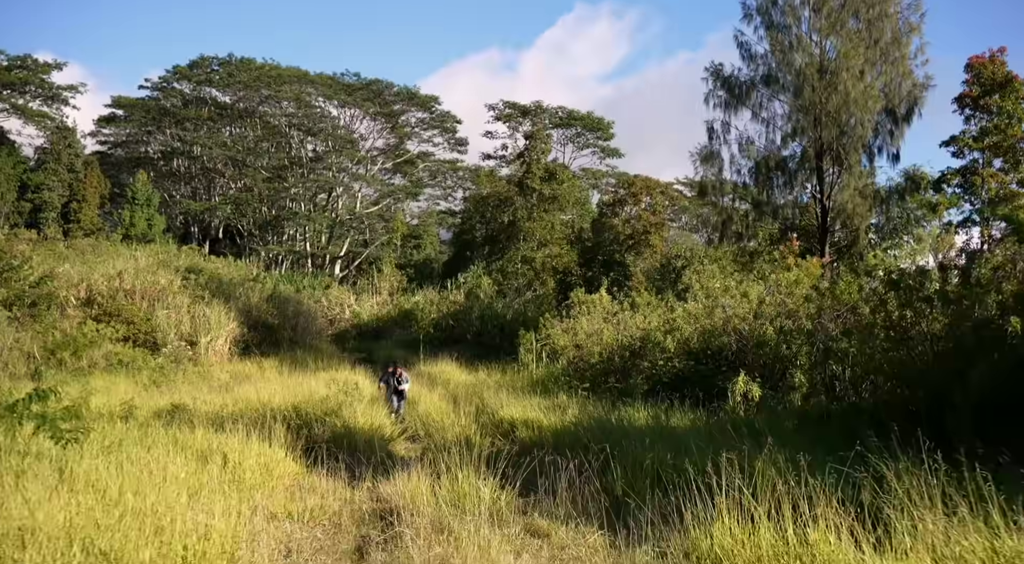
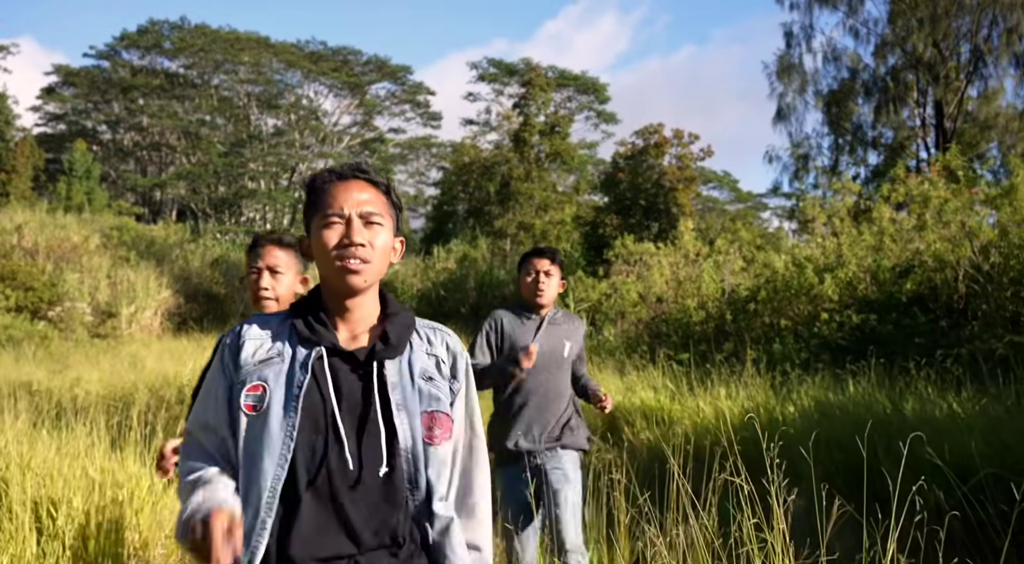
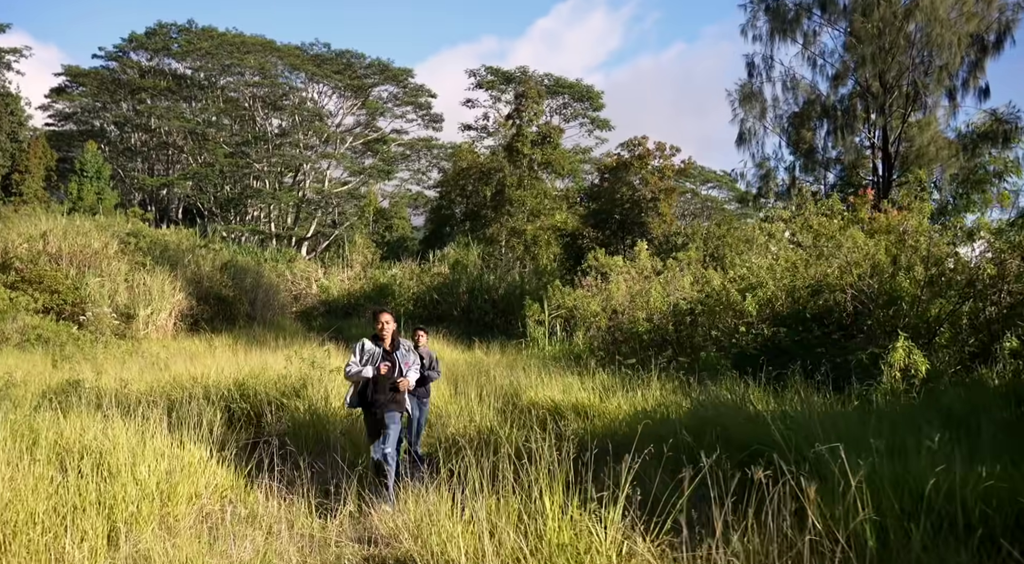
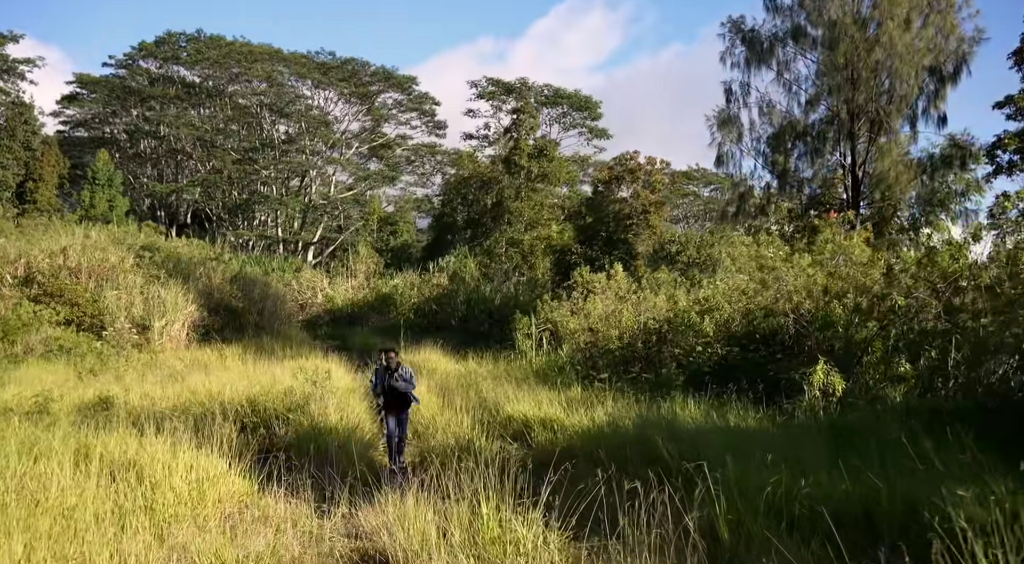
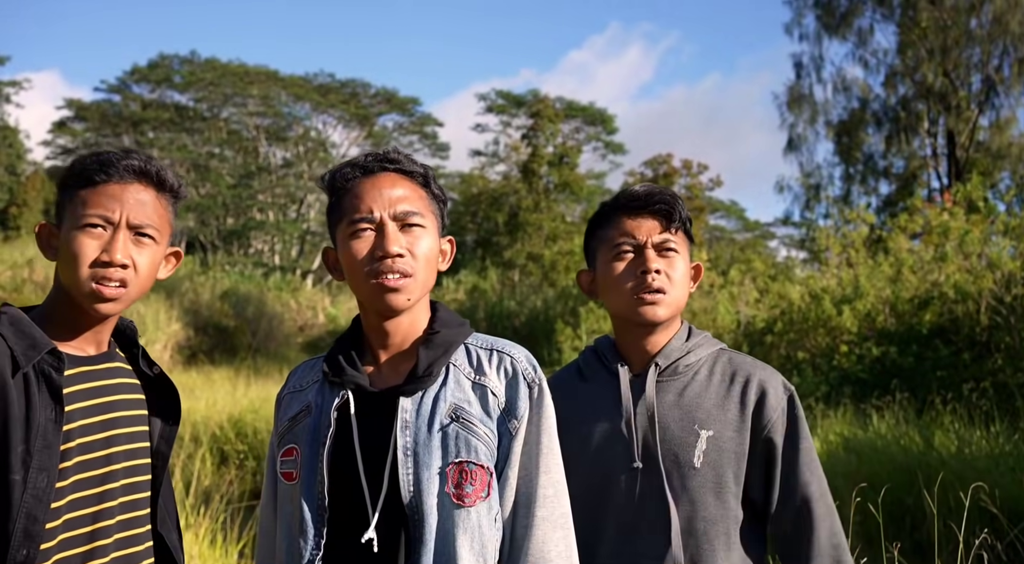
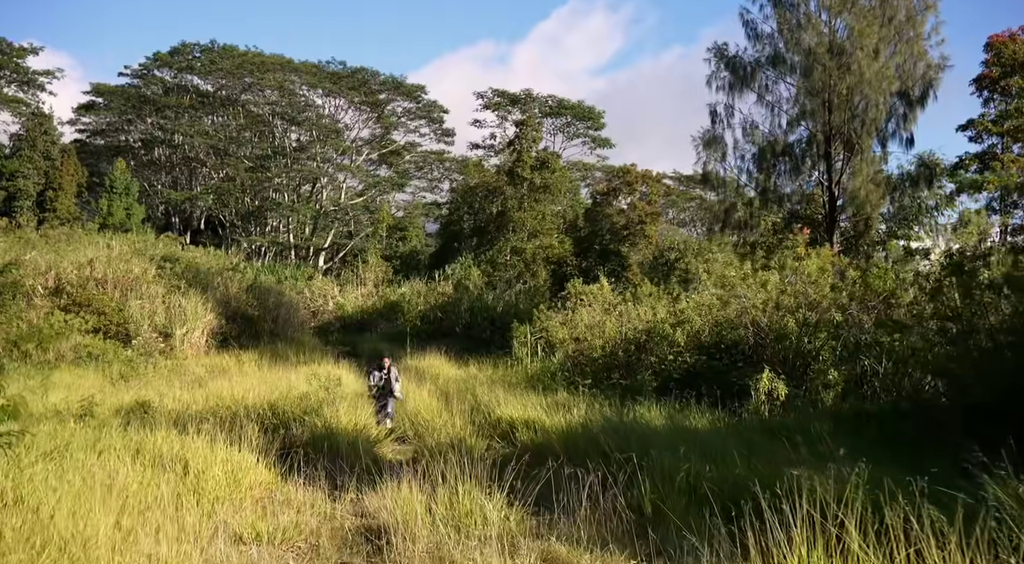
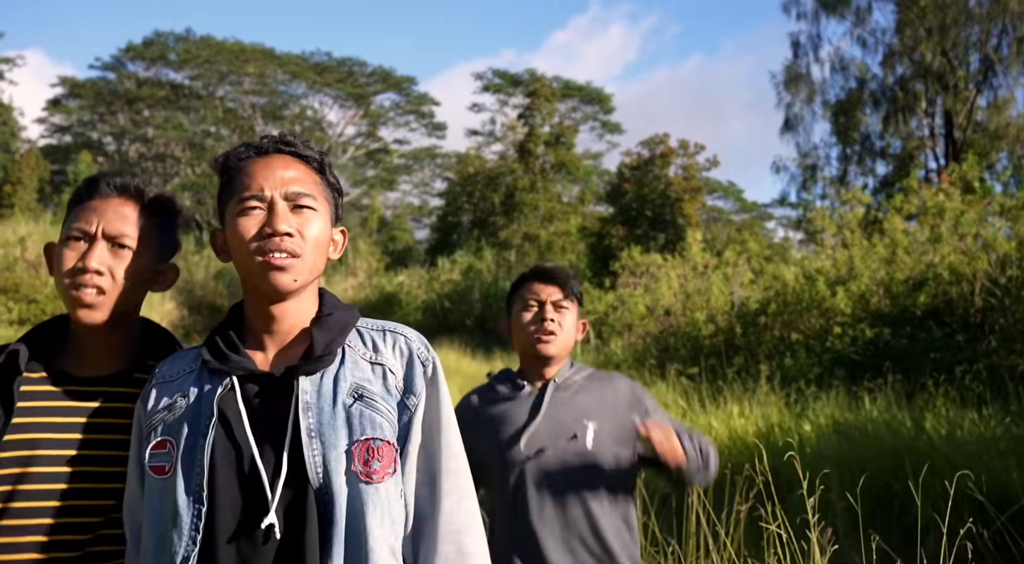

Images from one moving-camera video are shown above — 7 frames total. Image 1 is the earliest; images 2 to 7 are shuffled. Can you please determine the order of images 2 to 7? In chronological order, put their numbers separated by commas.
6, 4, 3, 2, 7, 5
